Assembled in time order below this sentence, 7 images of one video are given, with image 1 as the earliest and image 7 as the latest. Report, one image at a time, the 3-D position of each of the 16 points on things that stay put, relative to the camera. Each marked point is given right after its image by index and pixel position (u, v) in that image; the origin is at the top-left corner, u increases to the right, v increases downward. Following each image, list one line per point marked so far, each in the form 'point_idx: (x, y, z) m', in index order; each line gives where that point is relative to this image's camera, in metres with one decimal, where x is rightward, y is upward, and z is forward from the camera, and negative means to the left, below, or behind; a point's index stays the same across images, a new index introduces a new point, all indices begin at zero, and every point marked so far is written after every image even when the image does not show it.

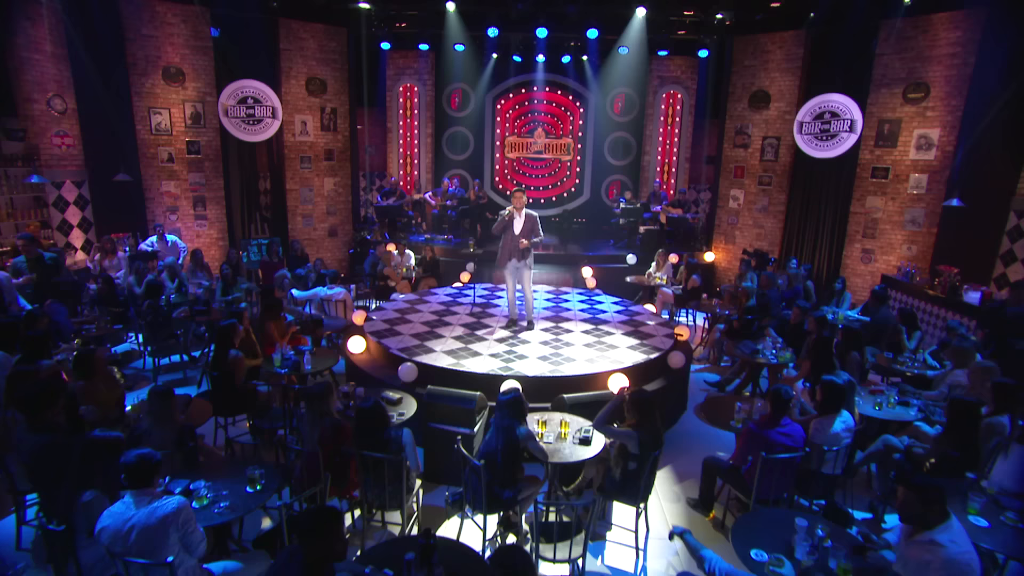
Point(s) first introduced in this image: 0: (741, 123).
0: (+3.7, +2.6, +11.6) m
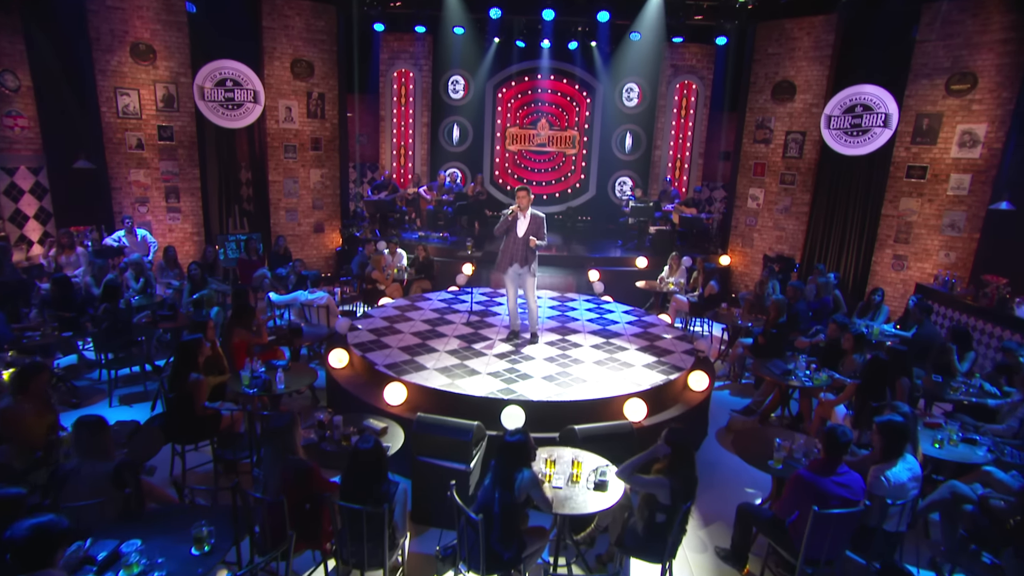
0: (+3.7, +2.5, +10.7) m
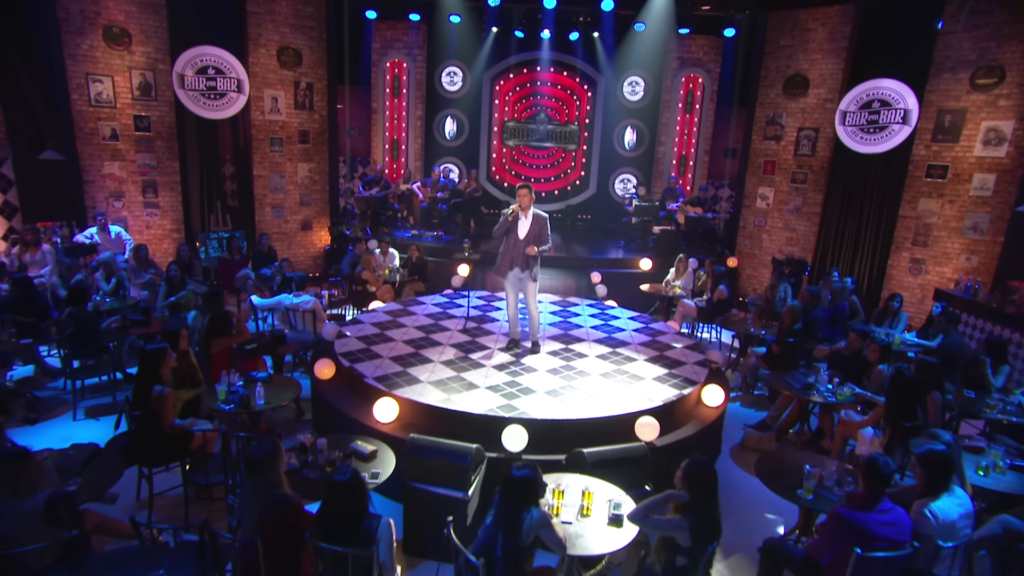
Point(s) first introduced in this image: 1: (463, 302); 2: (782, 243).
0: (+3.7, +2.5, +10.2) m
1: (-0.6, -0.2, +8.6) m
2: (+3.9, +0.6, +10.3) m
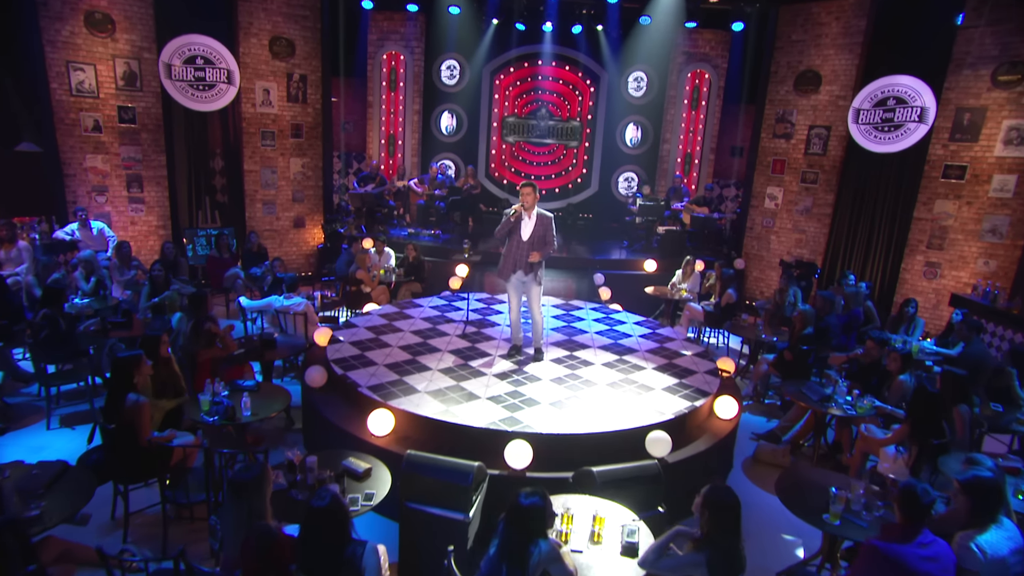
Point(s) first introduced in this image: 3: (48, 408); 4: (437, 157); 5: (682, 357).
0: (+3.7, +2.5, +9.9) m
1: (-0.6, -0.2, +8.3) m
2: (+3.9, +0.6, +10.0) m
3: (-3.7, -1.0, +5.7) m
4: (-1.3, +2.3, +12.4) m
5: (+1.6, -0.7, +7.0) m
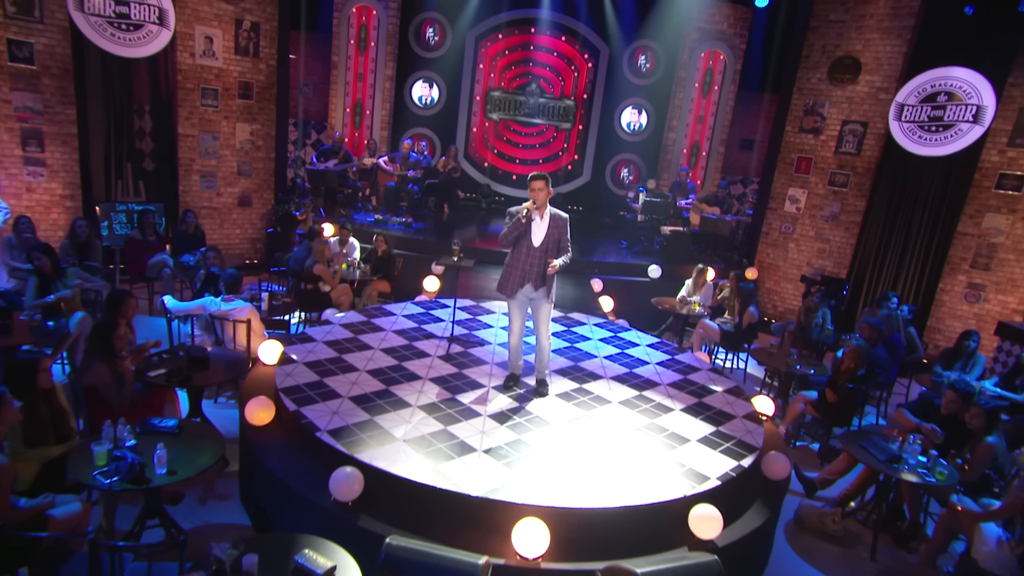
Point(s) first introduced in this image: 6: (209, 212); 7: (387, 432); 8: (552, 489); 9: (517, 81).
0: (+3.6, +2.3, +8.7) m
1: (-0.7, -0.2, +6.9) m
2: (+3.7, +0.4, +8.9) m
3: (-3.6, -0.9, +4.1) m
4: (-1.6, +2.4, +10.9) m
5: (+1.6, -0.8, +5.7) m
6: (-3.9, +1.0, +9.4) m
7: (-0.8, -0.9, +4.6) m
8: (+0.3, -1.1, +4.1) m
9: (0.0, +3.1, +10.8) m
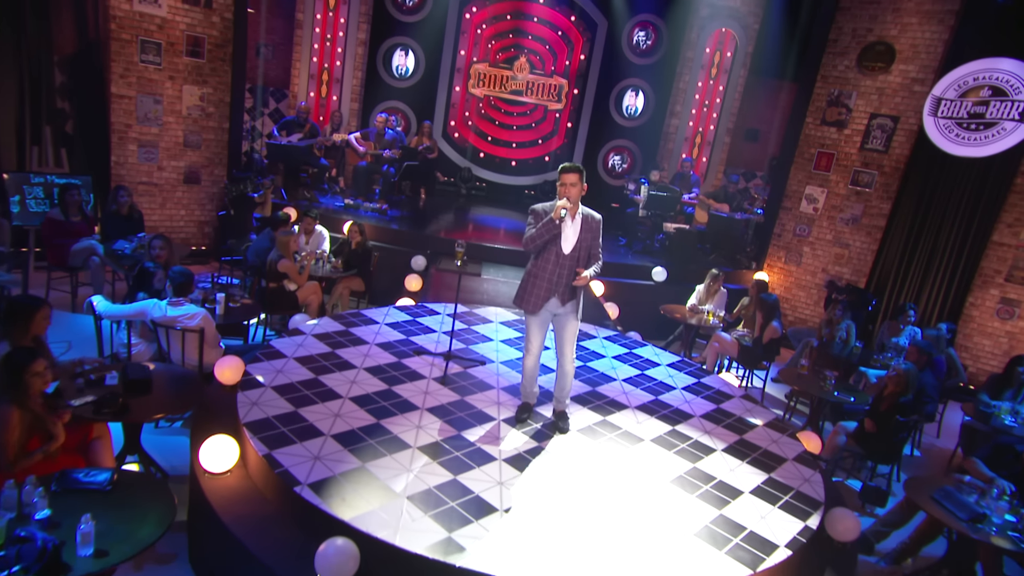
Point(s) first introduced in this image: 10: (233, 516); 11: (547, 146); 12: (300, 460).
0: (+3.5, +2.2, +7.9) m
1: (-0.7, -0.3, +5.8) m
2: (+3.5, +0.3, +8.1) m
3: (-3.4, -0.9, +2.9) m
4: (-1.8, +2.5, +9.7) m
5: (+1.7, -1.0, +4.9) m
6: (-4.1, +1.1, +8.1) m
7: (-0.7, -1.0, +3.6) m
8: (+0.5, -1.3, +3.2) m
9: (-0.1, +3.2, +9.8) m
10: (-1.4, -1.0, +3.5) m
11: (+0.4, +2.0, +10.2) m
12: (-1.1, -0.9, +3.6) m
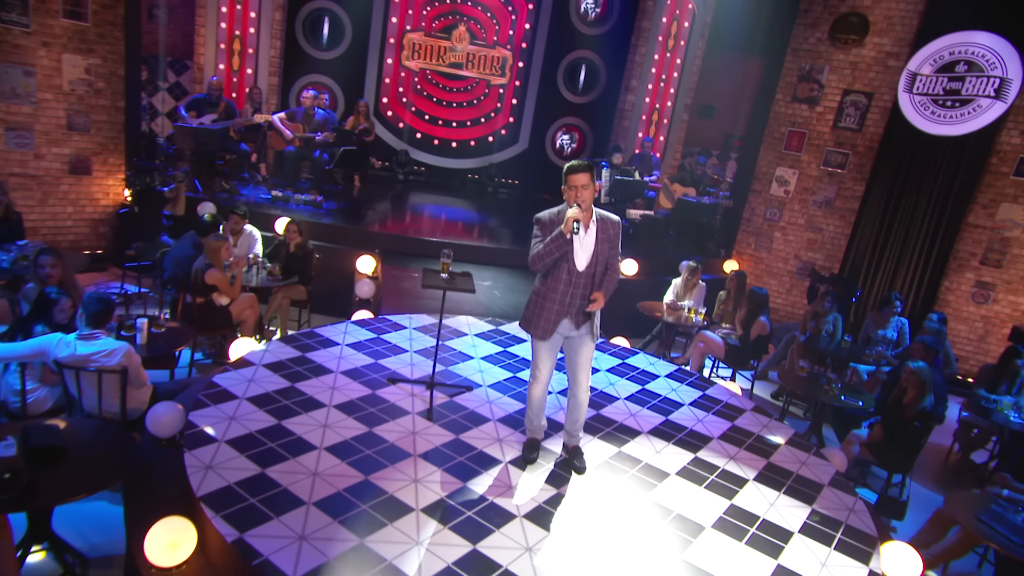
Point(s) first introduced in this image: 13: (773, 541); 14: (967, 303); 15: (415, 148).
0: (+3.0, +2.3, +7.5) m
1: (-0.8, -0.3, +4.9) m
2: (+3.0, +0.5, +7.8) m
3: (-3.1, -1.2, +1.7) m
4: (-2.5, +2.5, +8.5) m
5: (+1.7, -1.0, +4.3) m
6: (-4.5, +1.0, +6.6) m
7: (-0.5, -1.1, +2.7) m
8: (+0.7, -1.4, +2.5) m
9: (-0.9, +3.2, +8.8) m
10: (-1.2, -1.2, +2.6) m
11: (-0.4, +2.1, +9.3) m
12: (-0.9, -1.0, +2.7) m
13: (+1.4, -1.2, +3.4) m
14: (+4.4, -0.1, +7.1) m
15: (-1.3, +1.9, +9.7) m
